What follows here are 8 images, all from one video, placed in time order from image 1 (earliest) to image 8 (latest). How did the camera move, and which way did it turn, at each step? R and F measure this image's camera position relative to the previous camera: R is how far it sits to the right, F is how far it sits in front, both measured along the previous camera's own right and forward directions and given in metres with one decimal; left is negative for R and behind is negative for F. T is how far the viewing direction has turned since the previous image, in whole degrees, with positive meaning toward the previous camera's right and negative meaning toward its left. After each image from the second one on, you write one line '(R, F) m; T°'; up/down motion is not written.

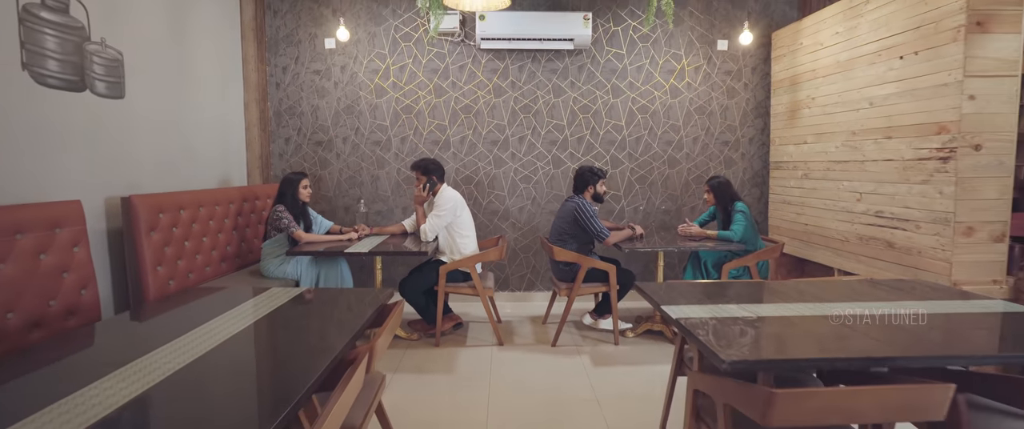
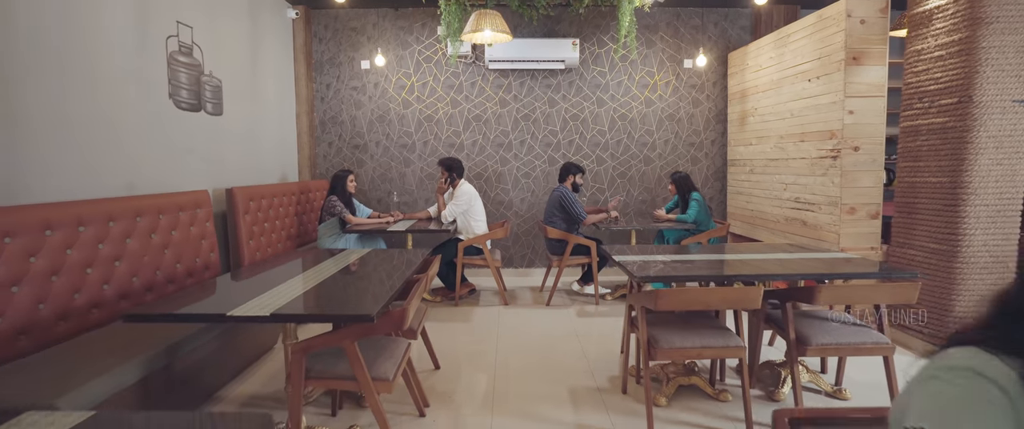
(0.0, -1.0) m; -1°
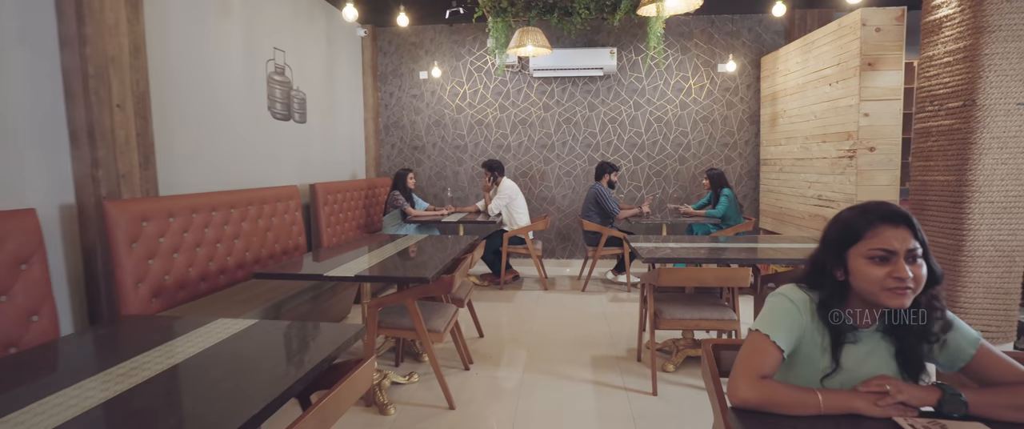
(+0.2, -0.5) m; -6°
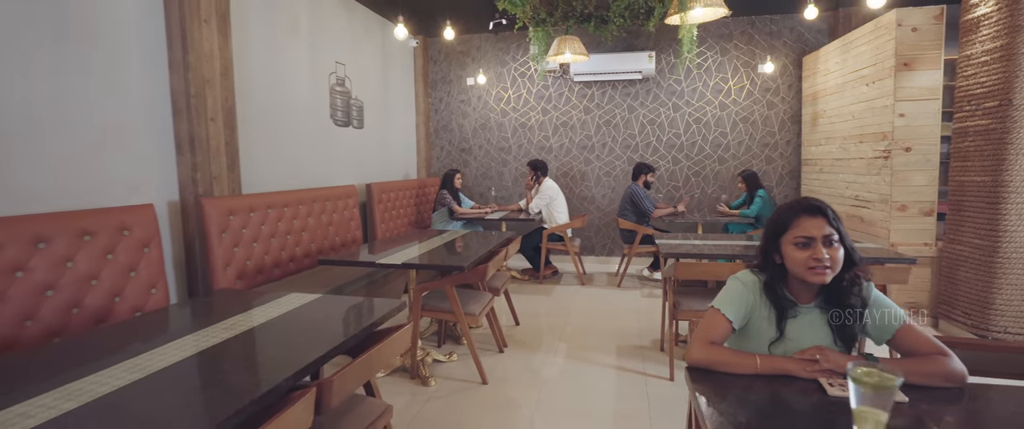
(+0.2, -0.3) m; -6°
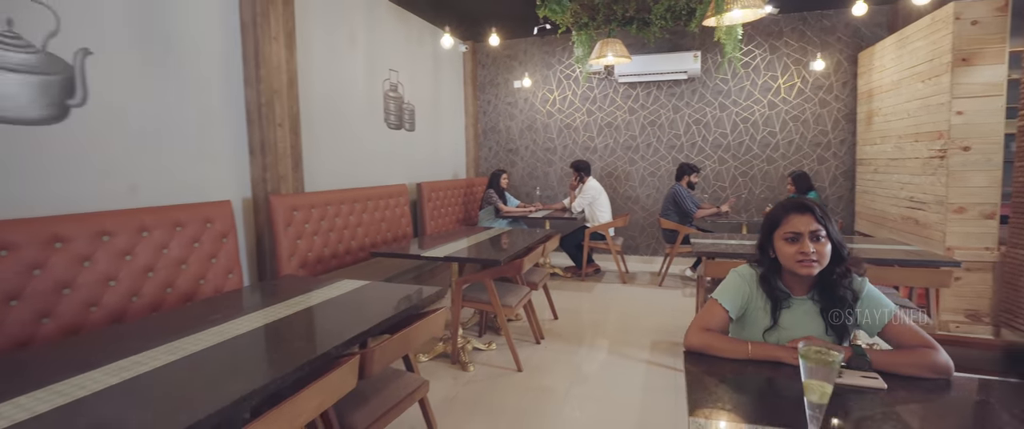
(+0.1, -0.2) m; -6°
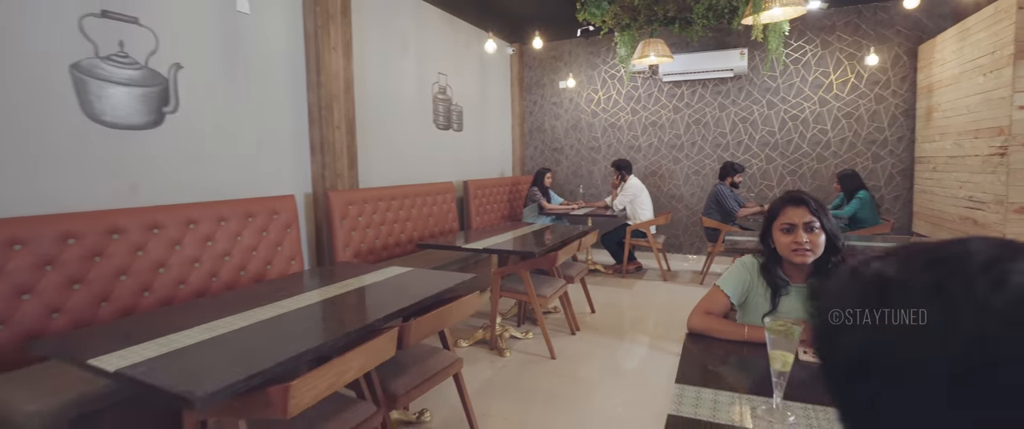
(+0.1, -0.2) m; -6°
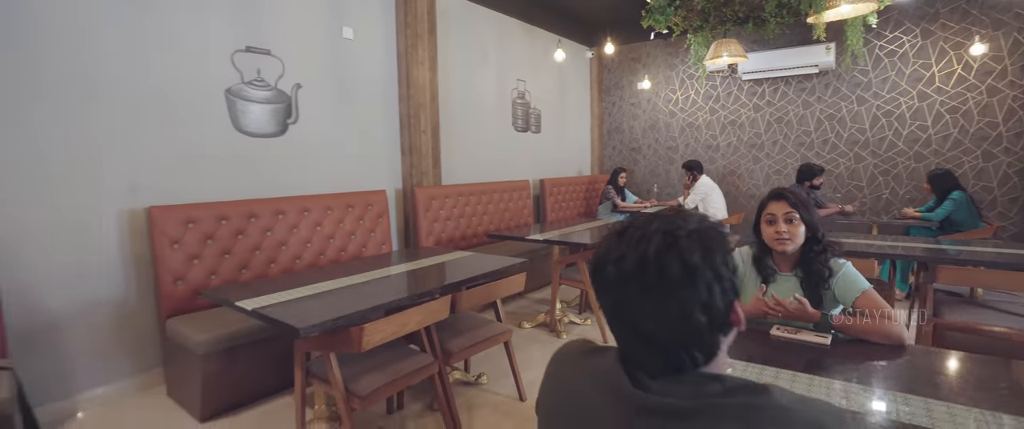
(+0.3, -0.4) m; -11°
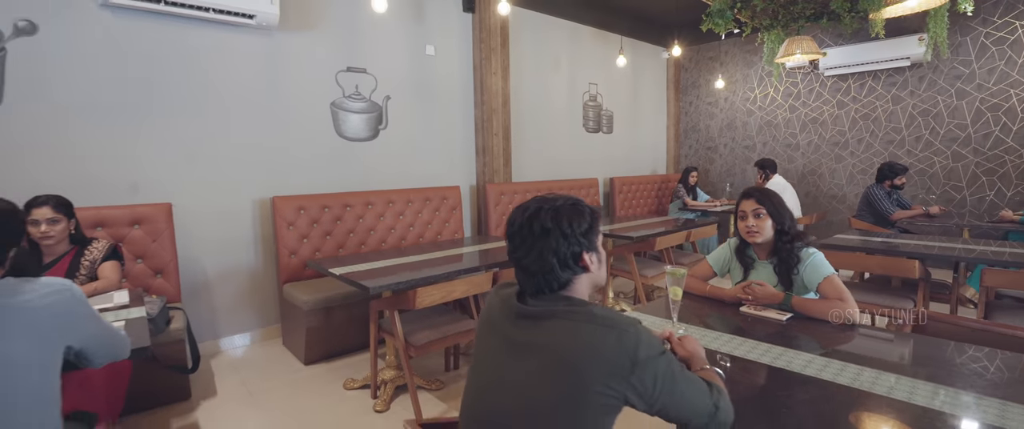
(+0.4, -0.4) m; -11°
